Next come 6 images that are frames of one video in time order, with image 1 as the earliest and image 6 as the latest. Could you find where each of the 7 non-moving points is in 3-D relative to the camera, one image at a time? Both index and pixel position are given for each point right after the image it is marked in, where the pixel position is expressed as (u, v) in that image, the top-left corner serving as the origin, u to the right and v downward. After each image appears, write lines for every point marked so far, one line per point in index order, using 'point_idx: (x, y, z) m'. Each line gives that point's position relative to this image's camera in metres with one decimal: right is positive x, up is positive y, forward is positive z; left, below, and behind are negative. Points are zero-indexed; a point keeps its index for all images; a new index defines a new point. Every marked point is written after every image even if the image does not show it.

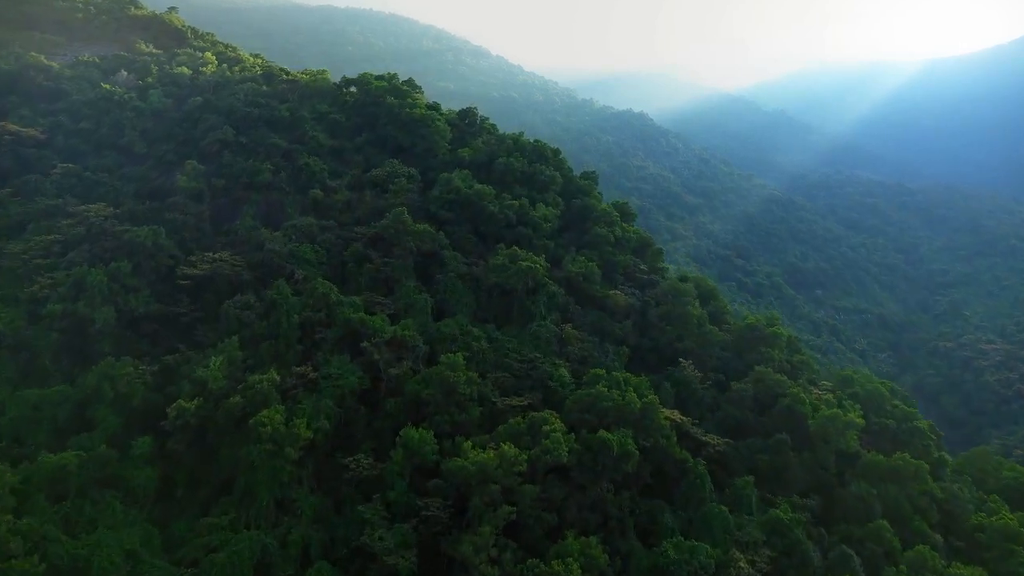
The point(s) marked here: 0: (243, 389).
0: (-5.3, -2.0, +17.8) m
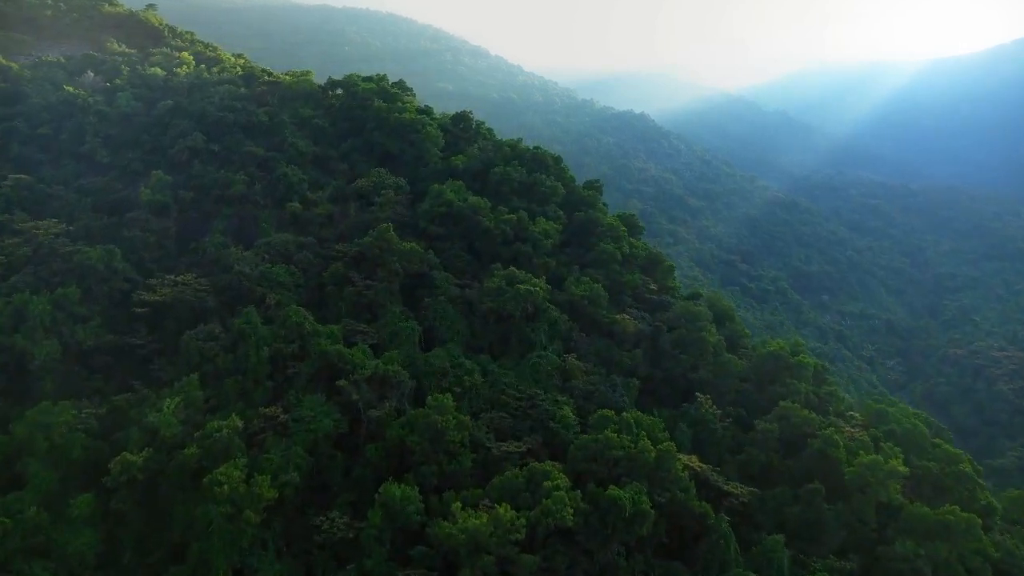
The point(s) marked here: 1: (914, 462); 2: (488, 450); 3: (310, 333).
0: (-5.4, -2.6, +15.5) m
1: (+8.4, -3.6, +18.9) m
2: (-0.5, -3.0, +16.9) m
3: (-4.1, -0.9, +18.6) m
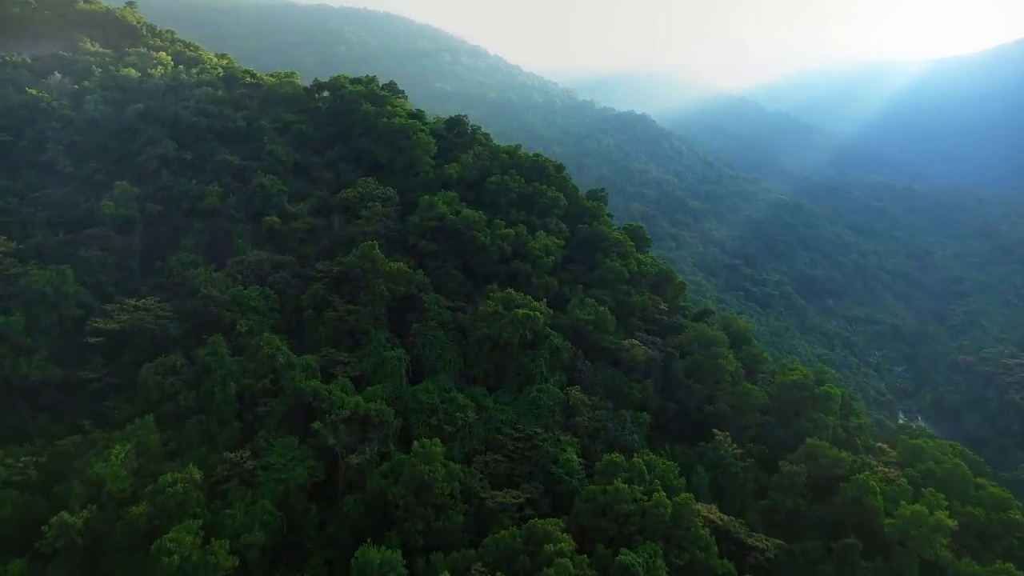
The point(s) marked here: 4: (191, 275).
0: (-5.4, -3.1, +13.6) m
1: (+8.4, -4.1, +17.0) m
2: (-0.5, -3.5, +15.0) m
3: (-4.2, -1.4, +16.6) m
4: (-6.7, +0.3, +18.8) m
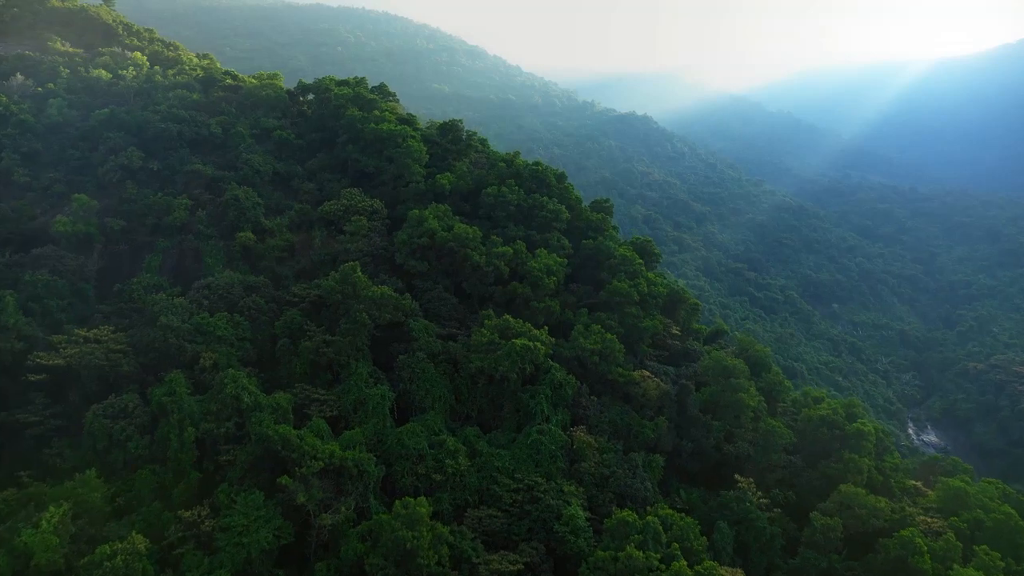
0: (-5.5, -3.6, +11.6) m
1: (+8.3, -4.6, +15.0) m
2: (-0.6, -4.0, +13.0) m
3: (-4.2, -1.9, +14.6) m
4: (-6.7, -0.2, +16.8) m
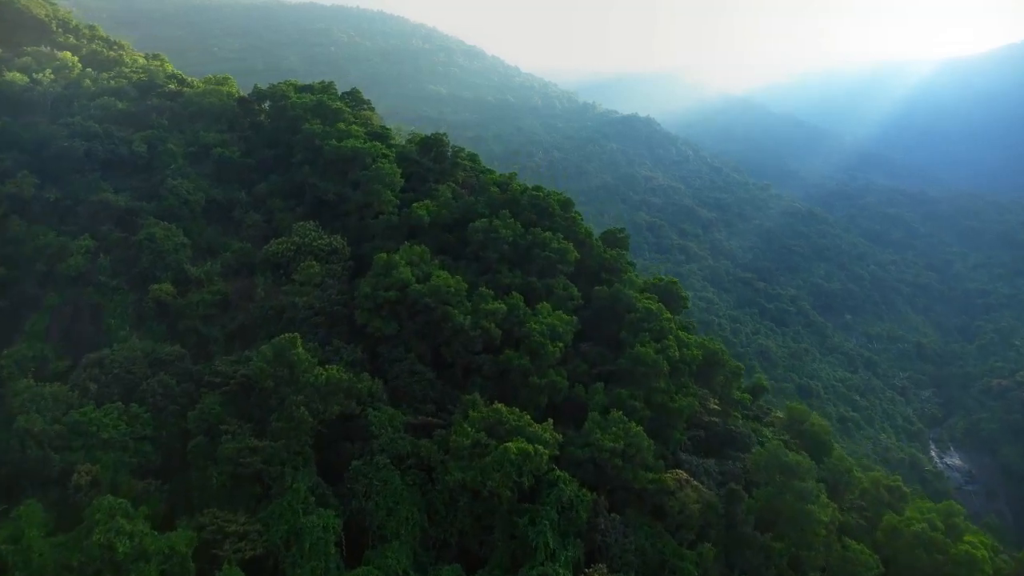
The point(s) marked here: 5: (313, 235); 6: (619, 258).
0: (-5.6, -4.7, +7.2) m
1: (+8.2, -5.8, +10.7) m
2: (-0.7, -5.2, +8.6) m
3: (-4.3, -3.1, +10.3) m
4: (-6.8, -1.4, +12.4) m
5: (-3.8, +1.0, +17.0) m
6: (+2.2, +0.6, +18.5) m
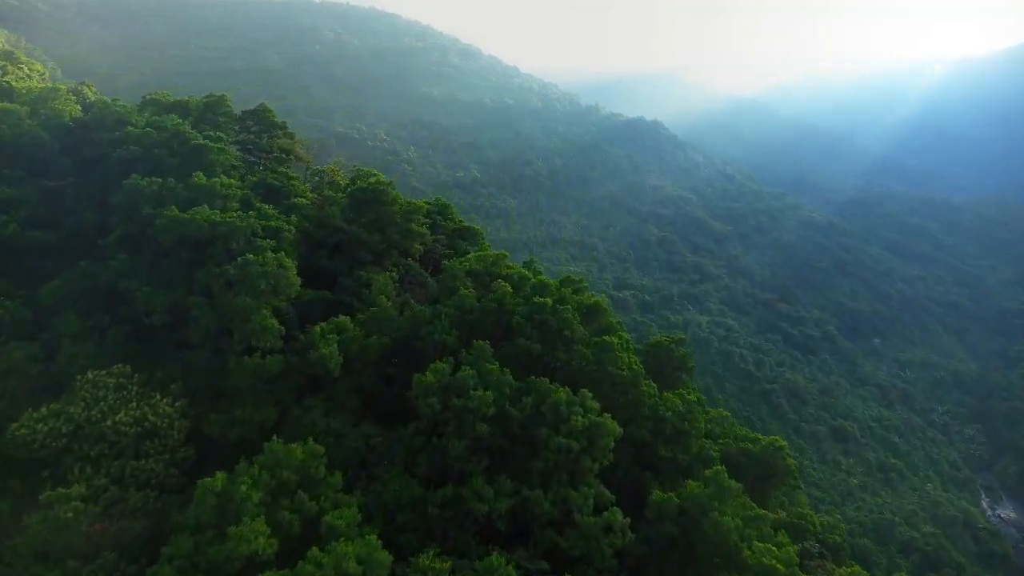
0: (-5.8, -6.9, -1.1) m
1: (+8.1, -7.9, +2.3) m
2: (-0.8, -7.3, +0.3) m
3: (-4.5, -5.2, +1.9) m
4: (-7.0, -3.5, +4.1) m
5: (-4.0, -1.1, +8.6) m
6: (+2.1, -1.5, +10.2) m
